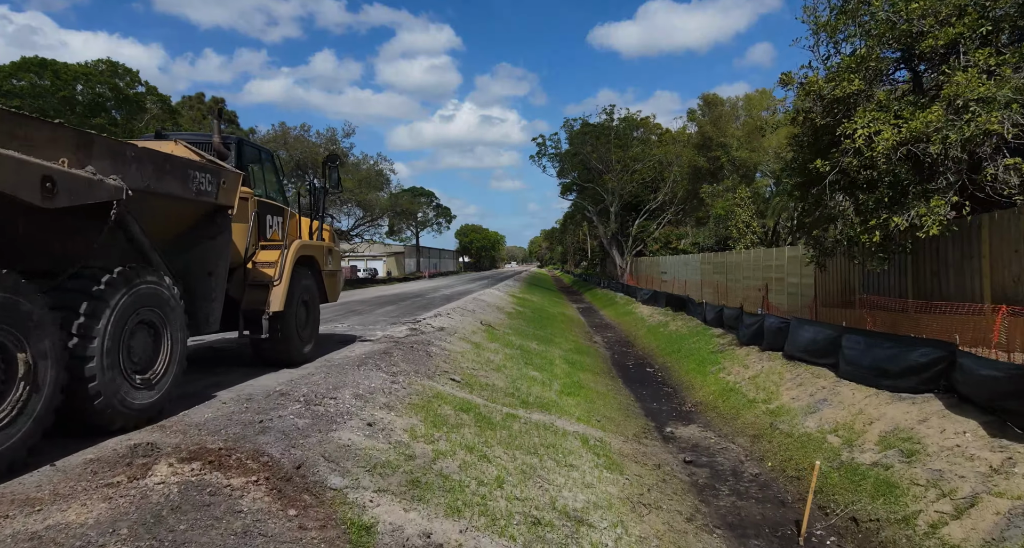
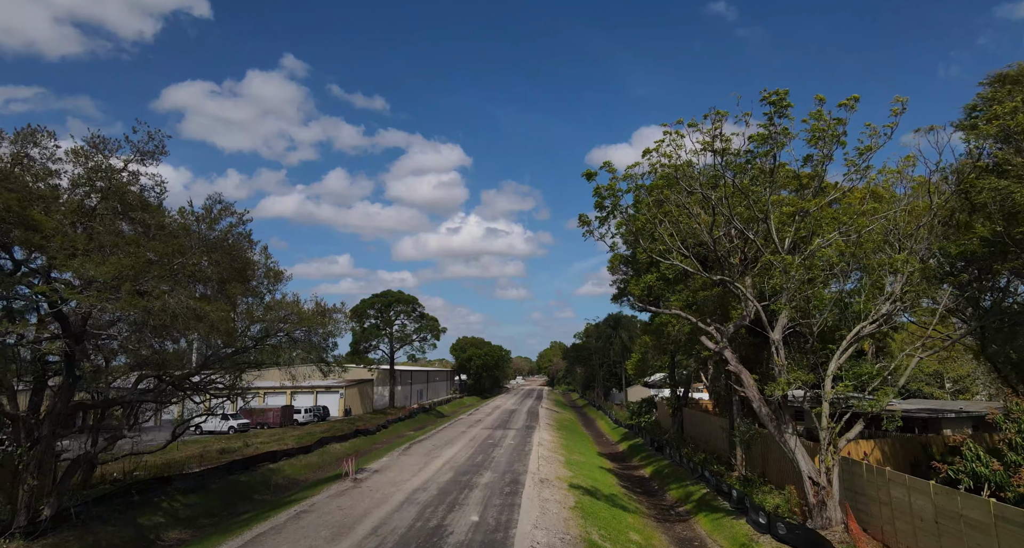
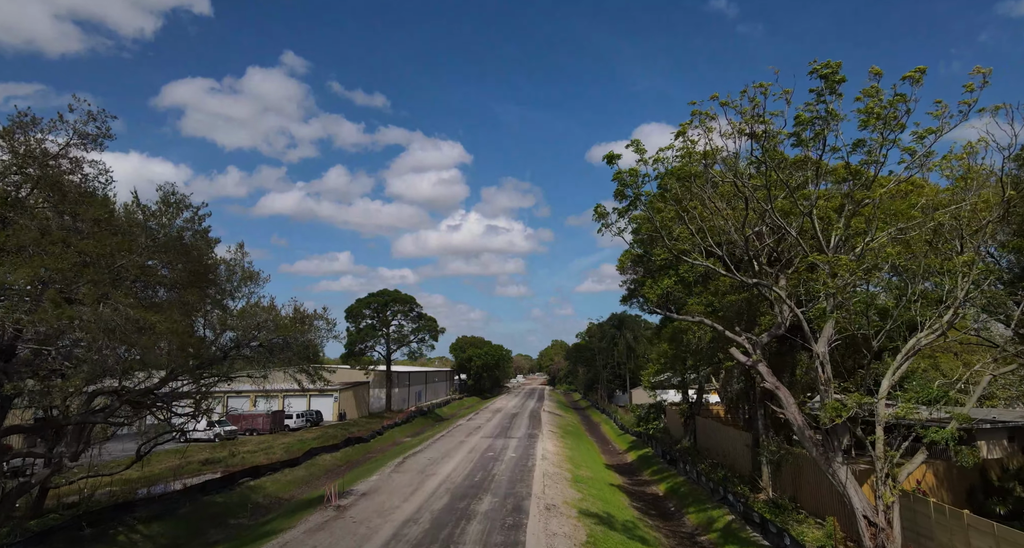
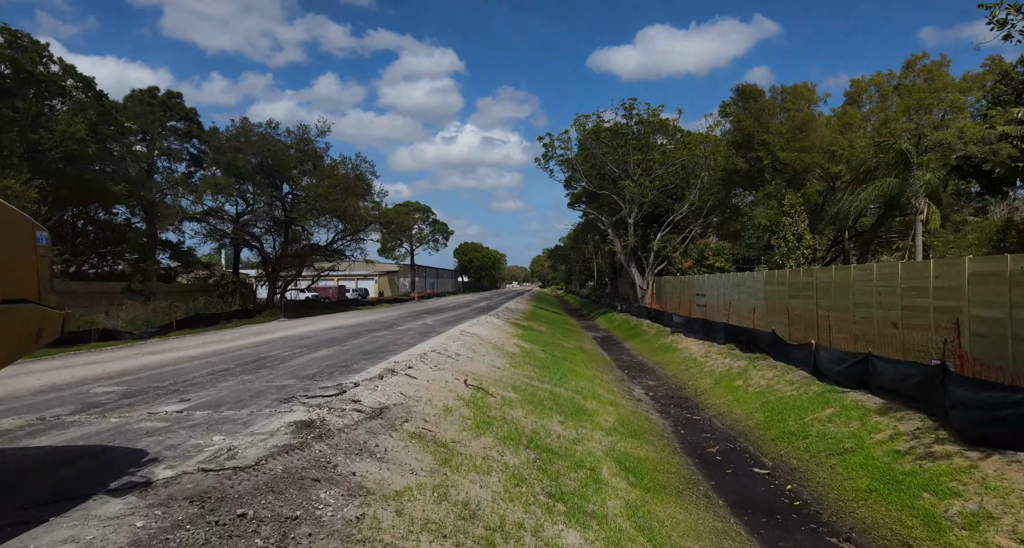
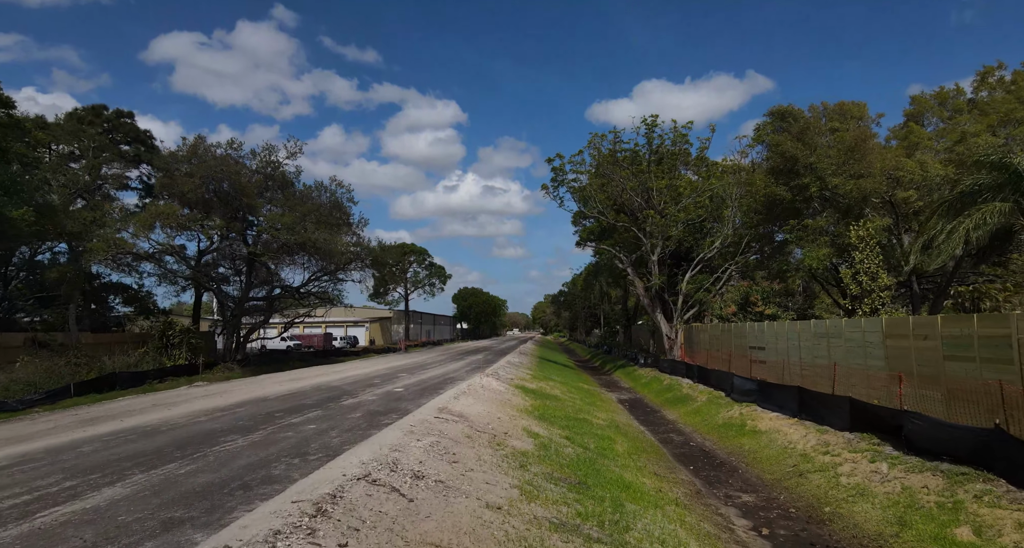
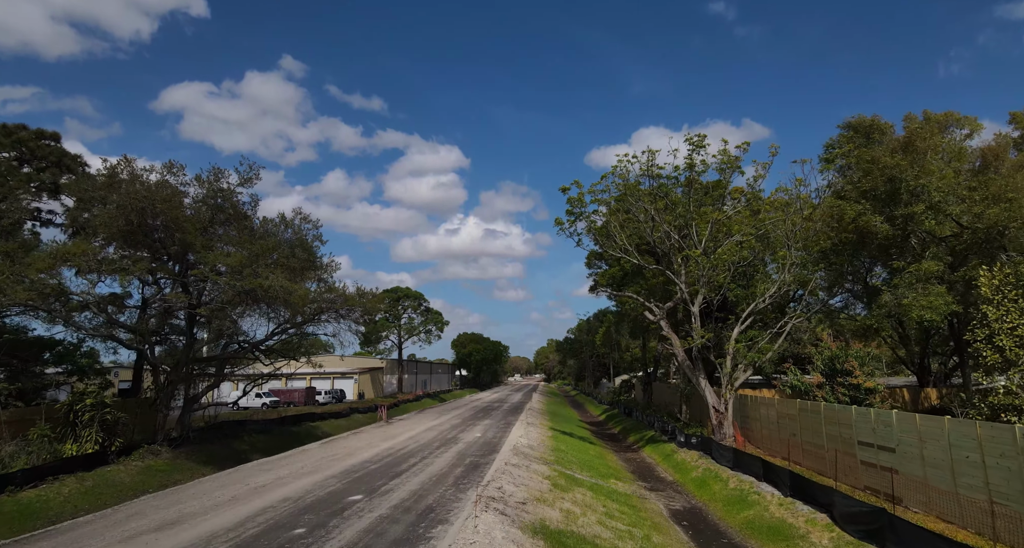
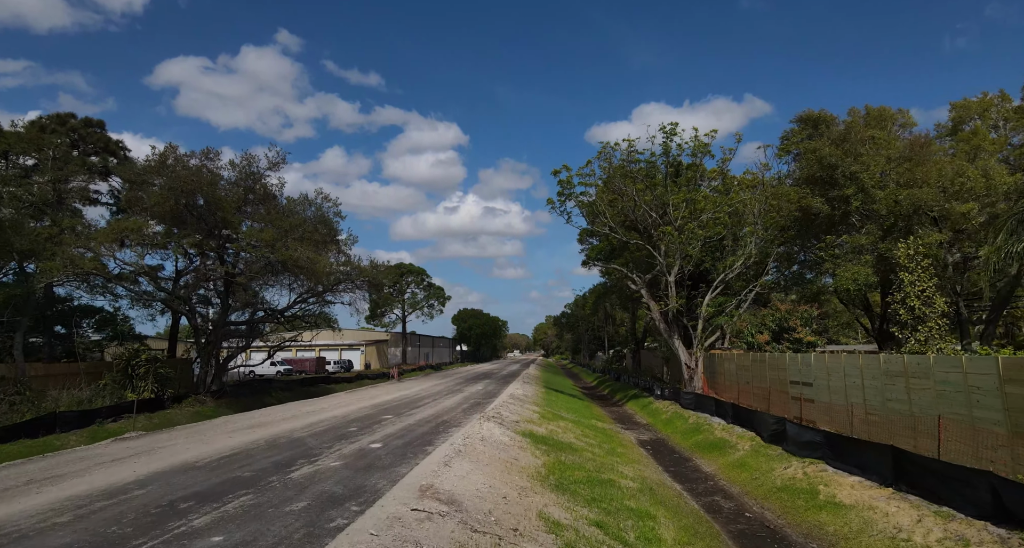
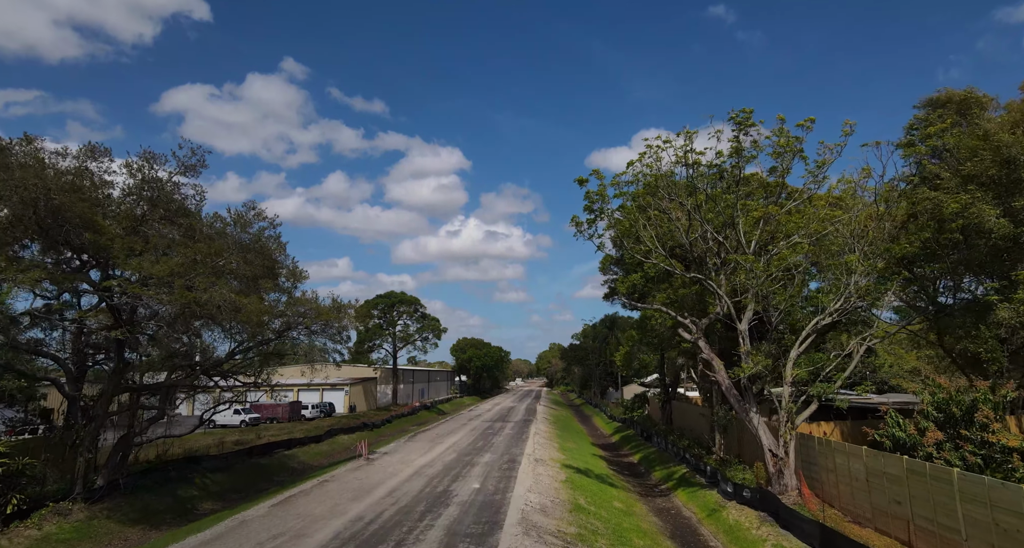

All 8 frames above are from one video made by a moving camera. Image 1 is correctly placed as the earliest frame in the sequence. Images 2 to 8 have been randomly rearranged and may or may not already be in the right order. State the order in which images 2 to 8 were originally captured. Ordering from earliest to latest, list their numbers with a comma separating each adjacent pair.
4, 5, 7, 6, 8, 2, 3
